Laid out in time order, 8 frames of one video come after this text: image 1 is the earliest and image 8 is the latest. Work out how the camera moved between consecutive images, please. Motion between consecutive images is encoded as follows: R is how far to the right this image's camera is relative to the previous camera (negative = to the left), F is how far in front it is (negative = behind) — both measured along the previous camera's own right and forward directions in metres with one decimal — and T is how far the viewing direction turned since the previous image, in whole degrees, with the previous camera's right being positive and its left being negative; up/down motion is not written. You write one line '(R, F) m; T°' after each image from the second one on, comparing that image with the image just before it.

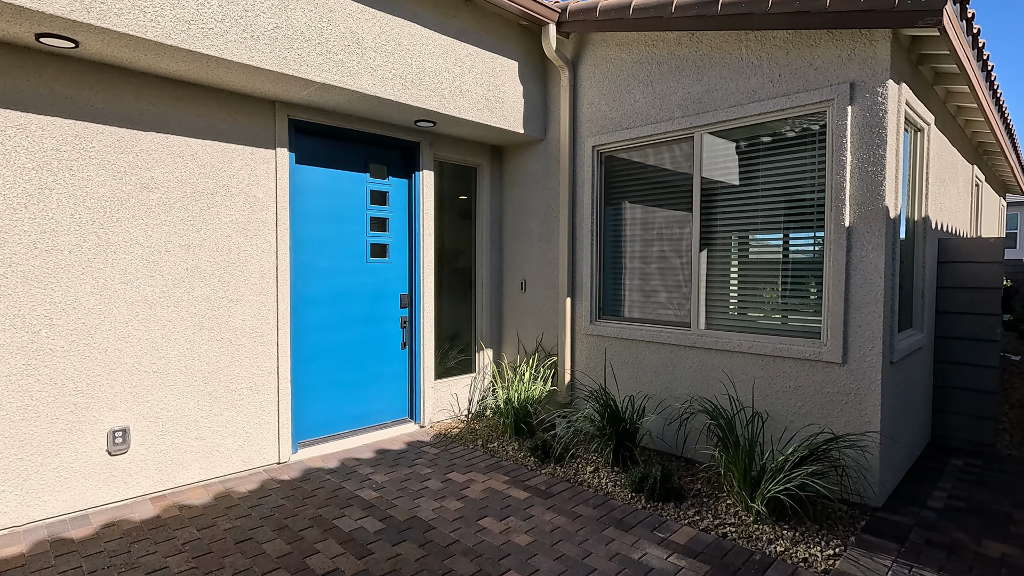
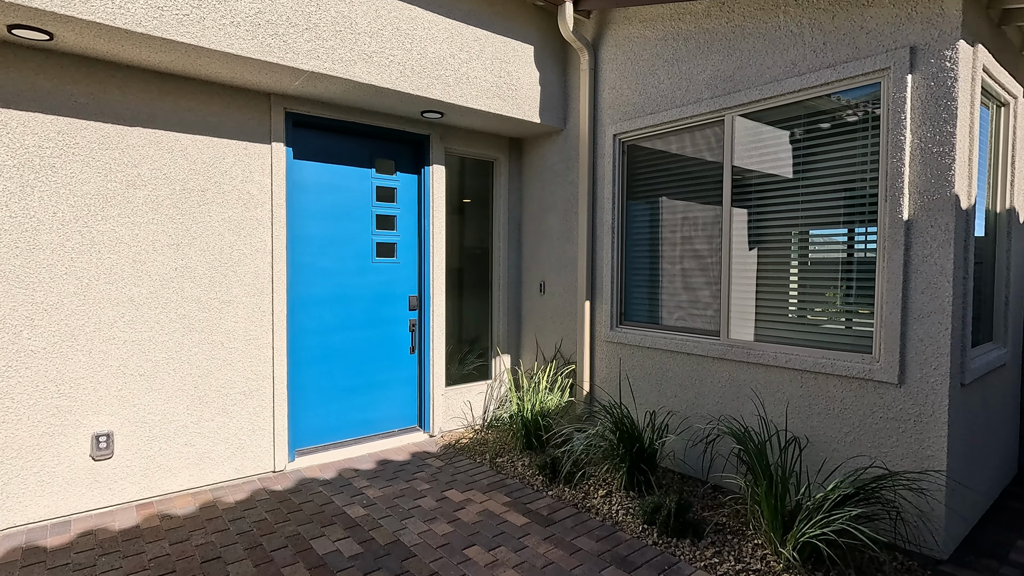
(+0.3, +0.3) m; -6°
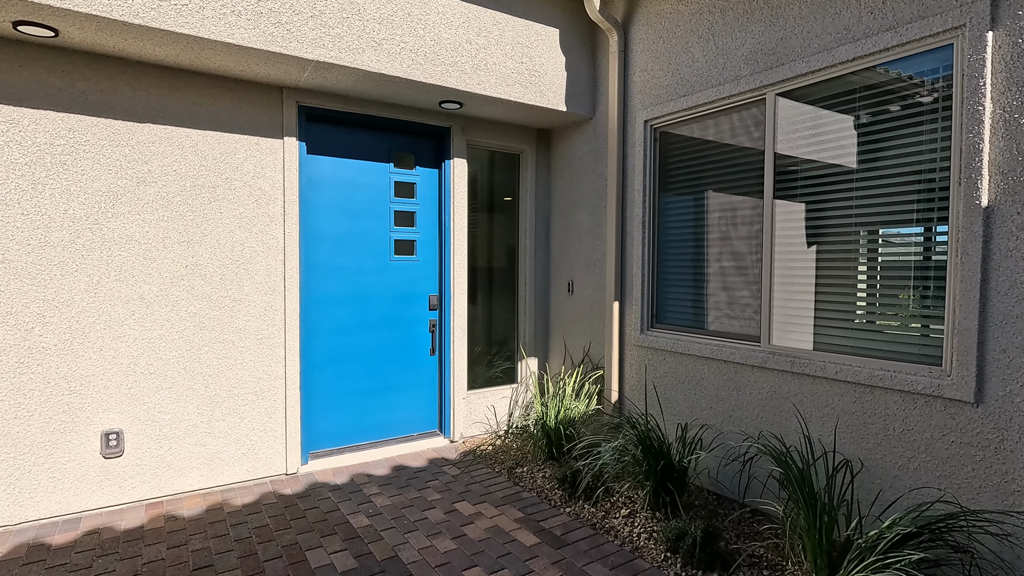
(+0.2, +0.3) m; -6°
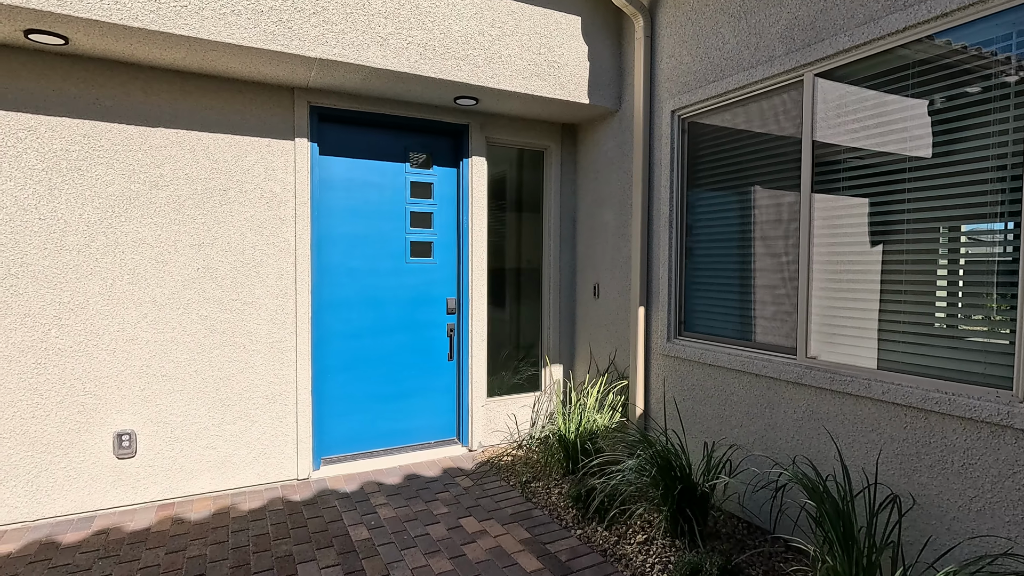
(+0.3, +0.2) m; -6°
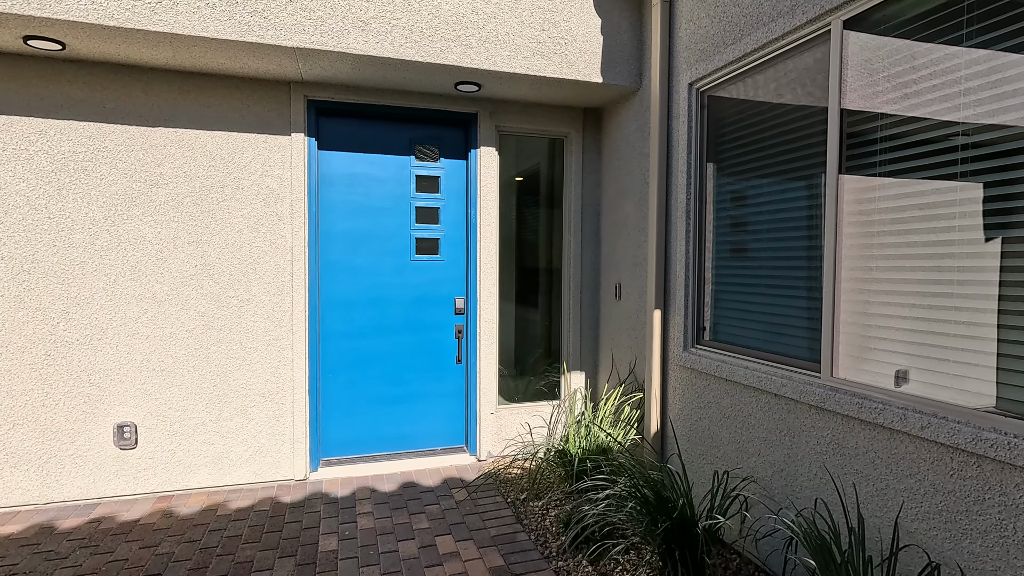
(+0.6, +0.3) m; -10°
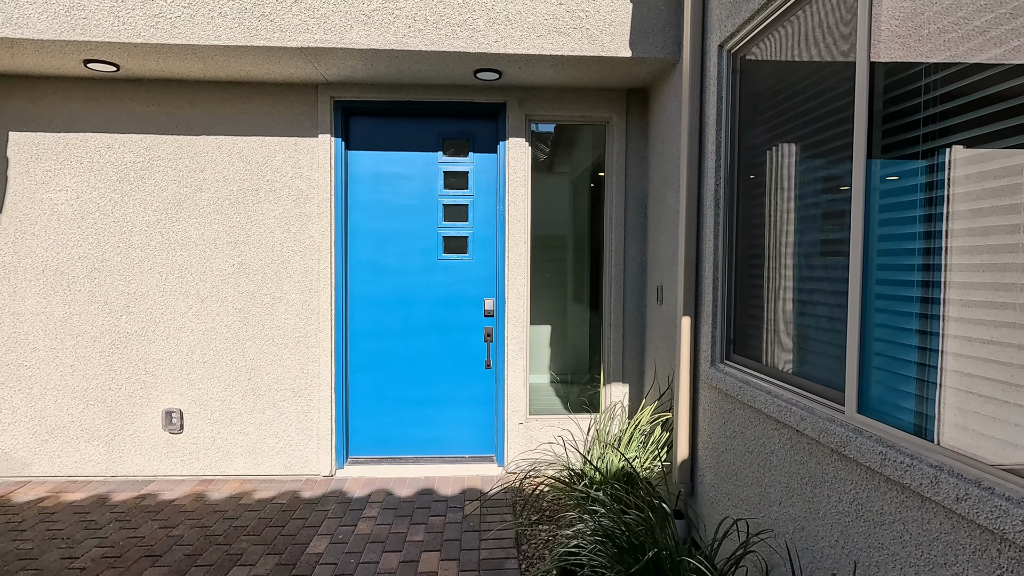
(+0.7, +0.3) m; -14°
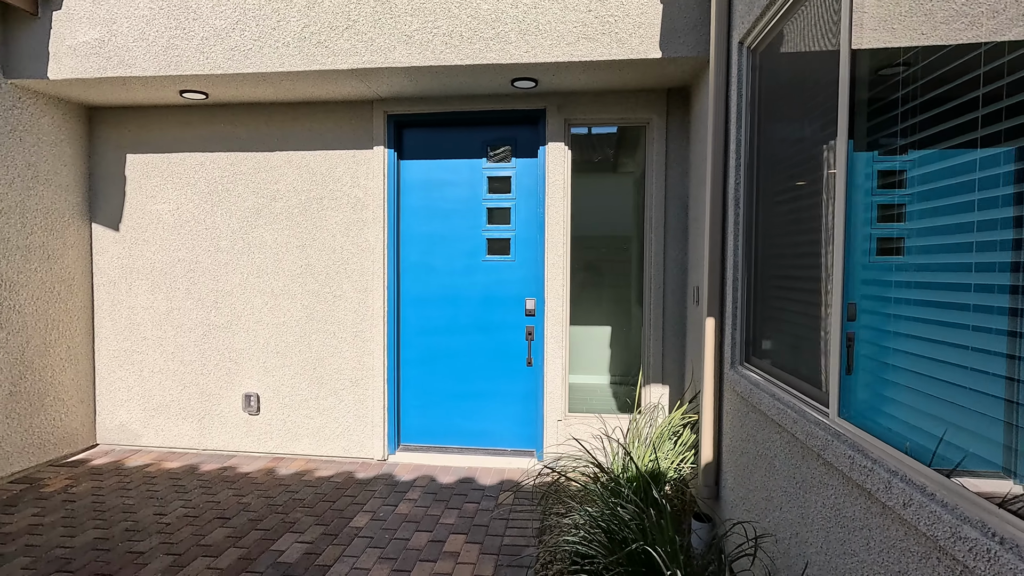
(+0.3, -0.1) m; -9°
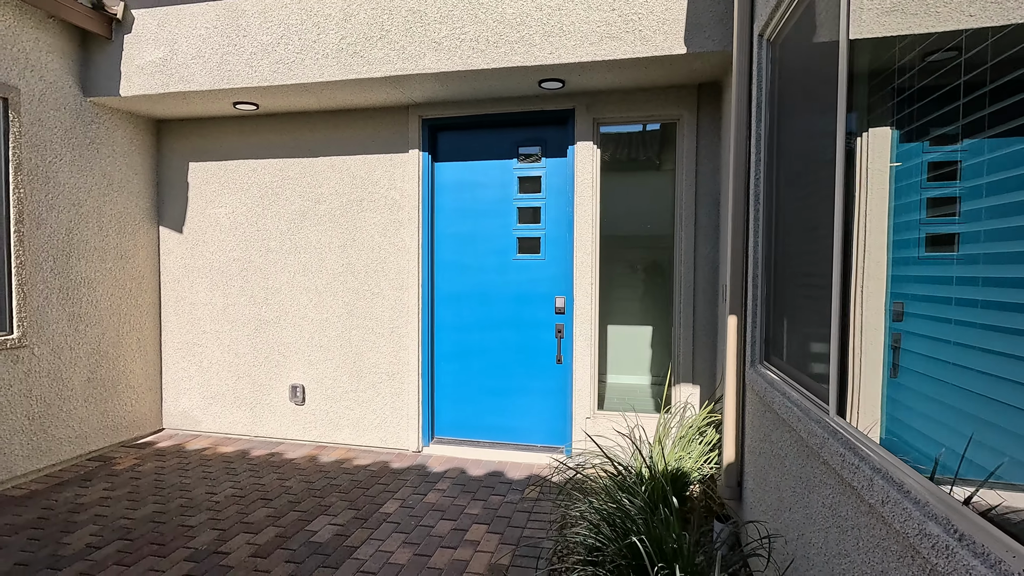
(+0.2, -0.1) m; -6°
